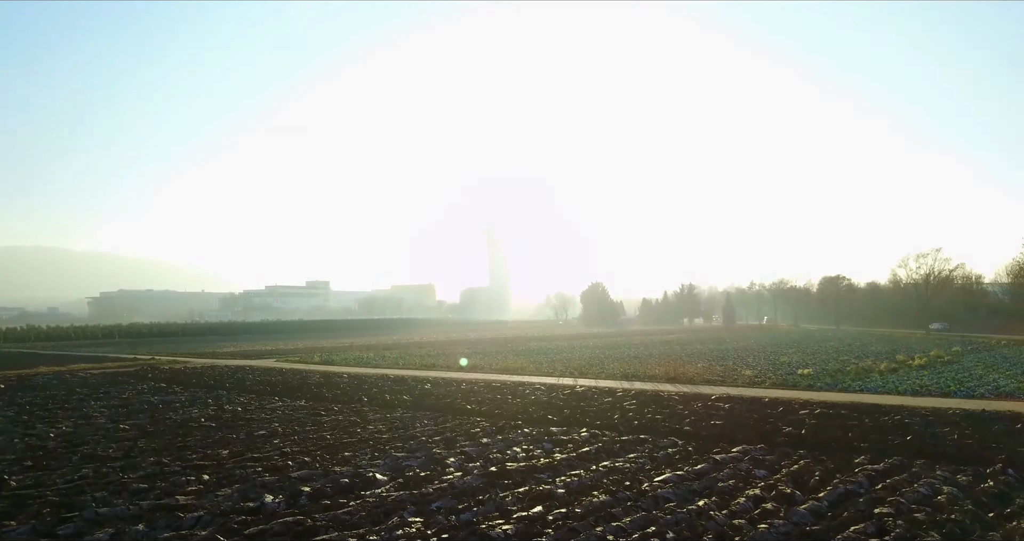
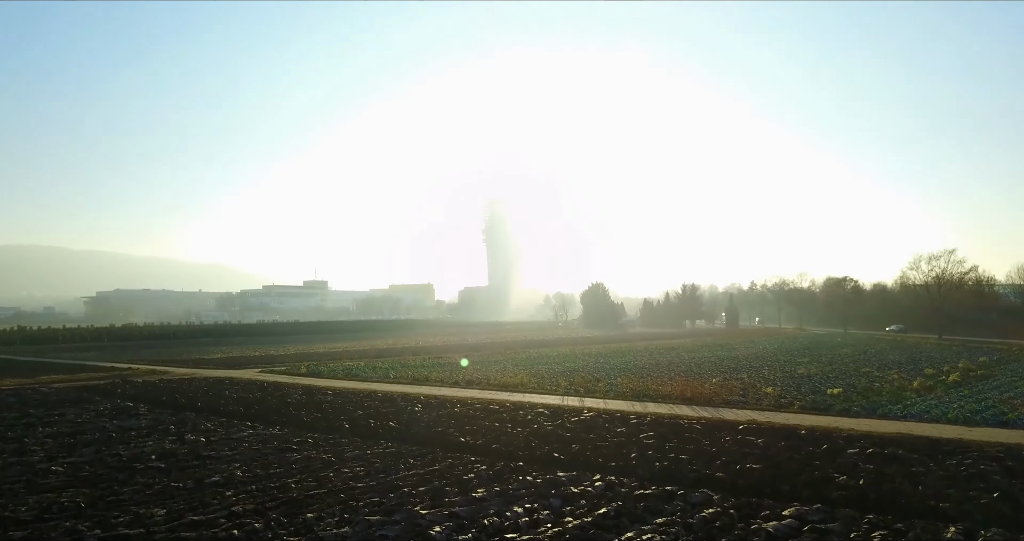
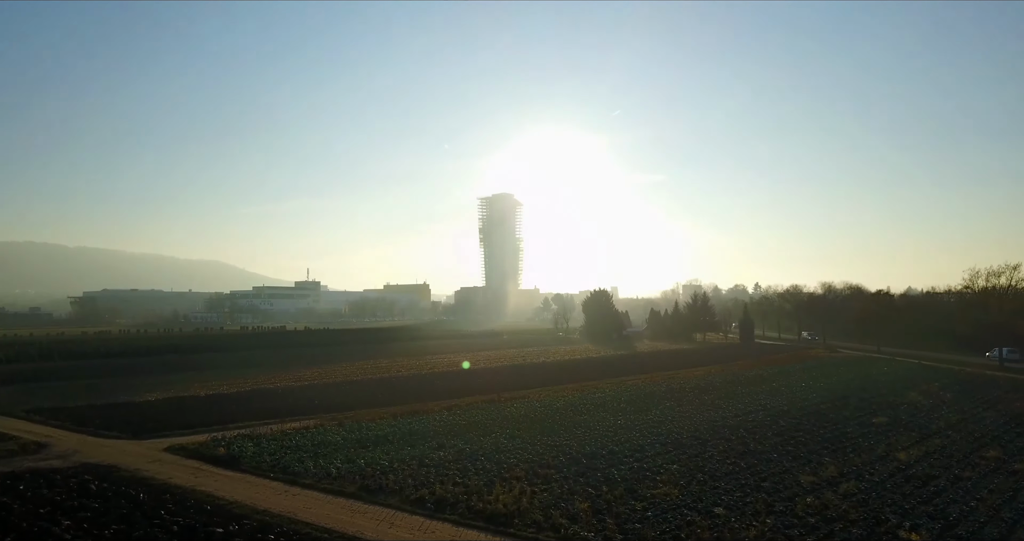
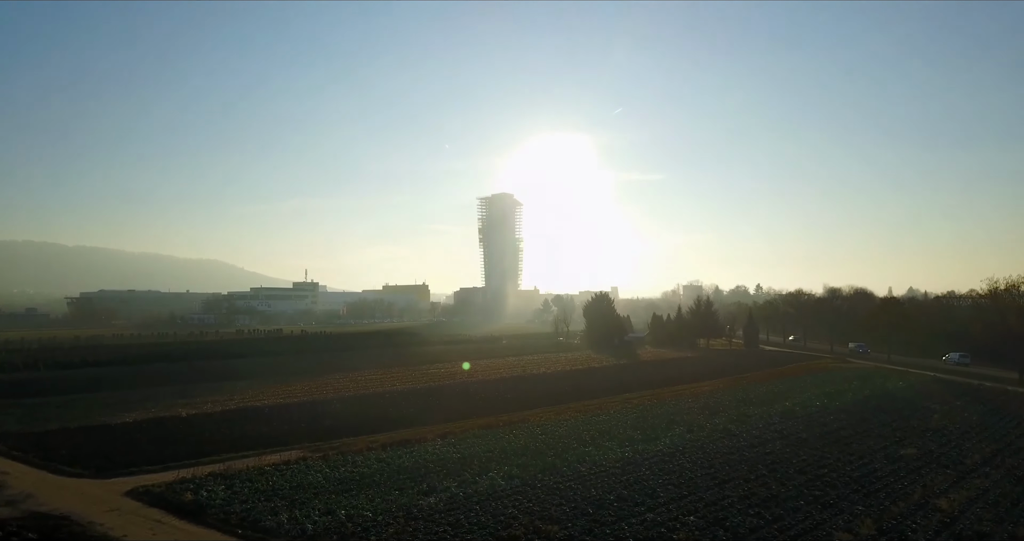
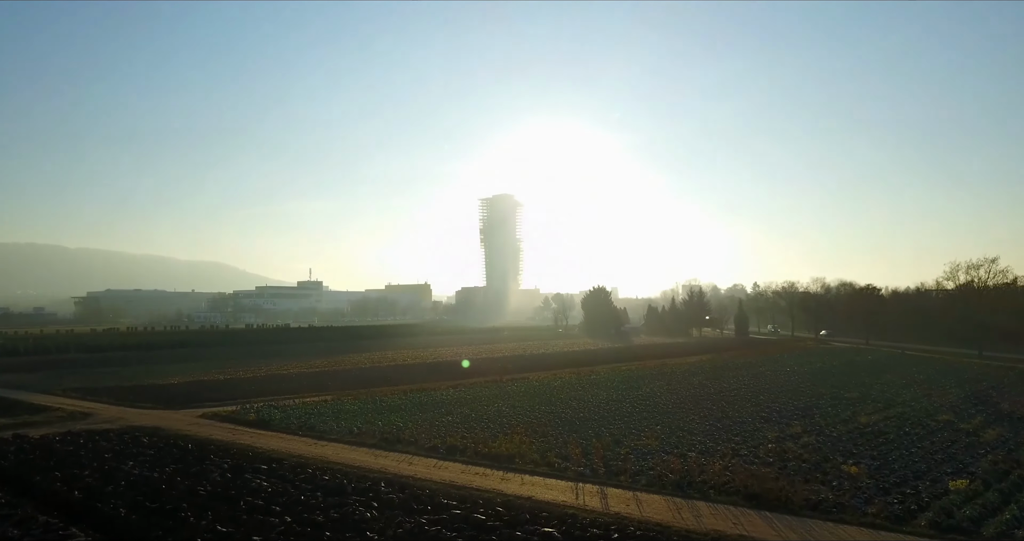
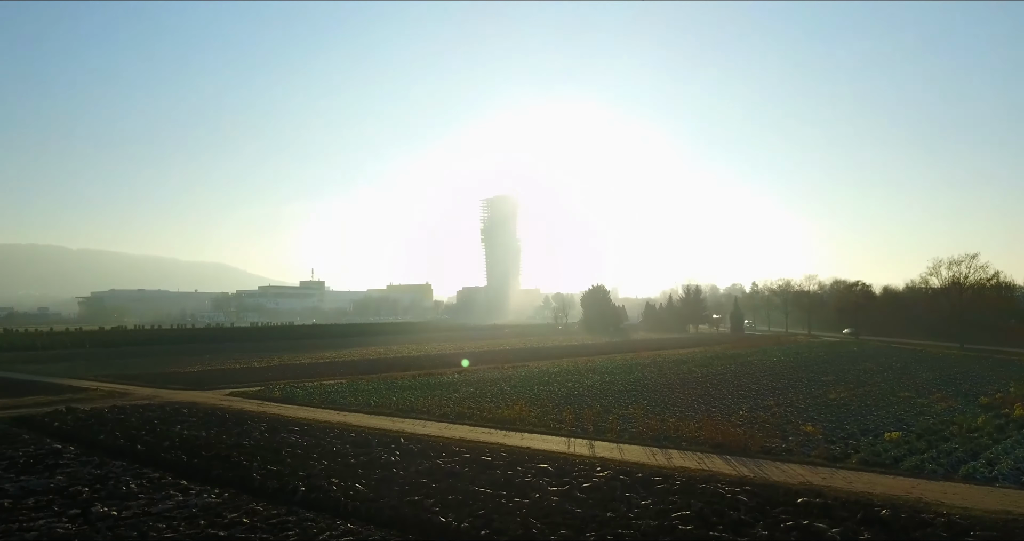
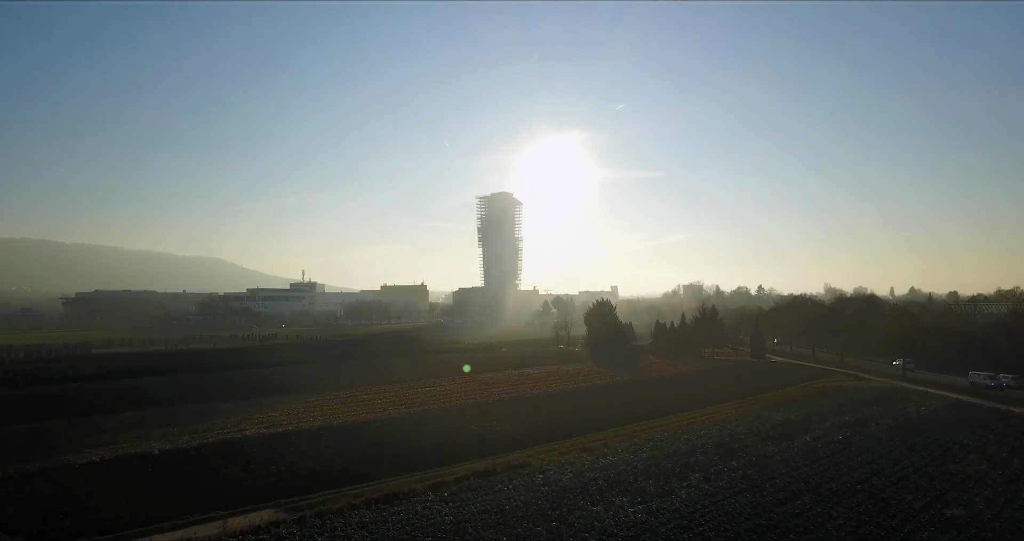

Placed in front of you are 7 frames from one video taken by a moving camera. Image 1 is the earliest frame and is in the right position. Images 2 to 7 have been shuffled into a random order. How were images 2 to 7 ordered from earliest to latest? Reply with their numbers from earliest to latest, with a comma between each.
2, 6, 5, 3, 4, 7
